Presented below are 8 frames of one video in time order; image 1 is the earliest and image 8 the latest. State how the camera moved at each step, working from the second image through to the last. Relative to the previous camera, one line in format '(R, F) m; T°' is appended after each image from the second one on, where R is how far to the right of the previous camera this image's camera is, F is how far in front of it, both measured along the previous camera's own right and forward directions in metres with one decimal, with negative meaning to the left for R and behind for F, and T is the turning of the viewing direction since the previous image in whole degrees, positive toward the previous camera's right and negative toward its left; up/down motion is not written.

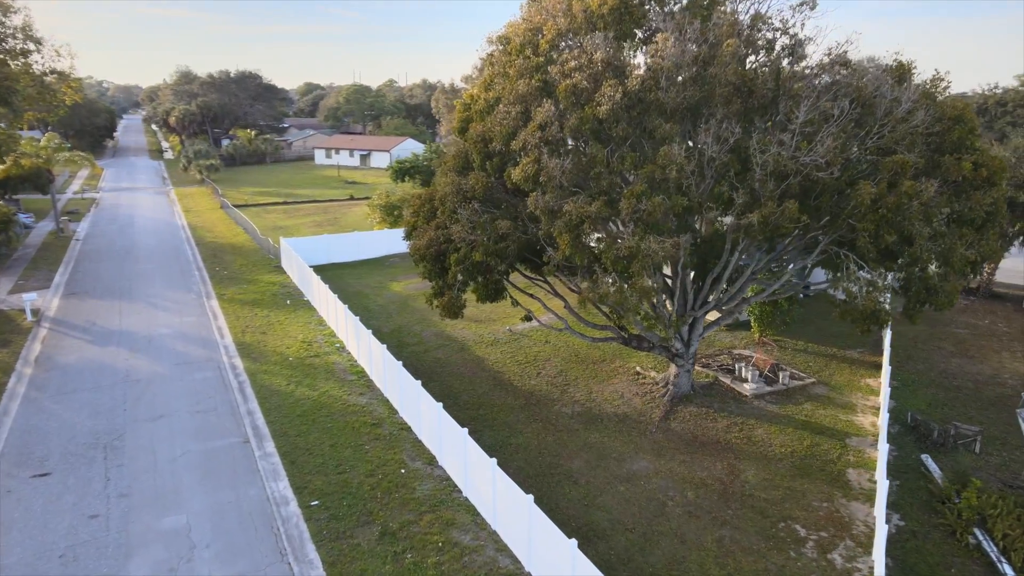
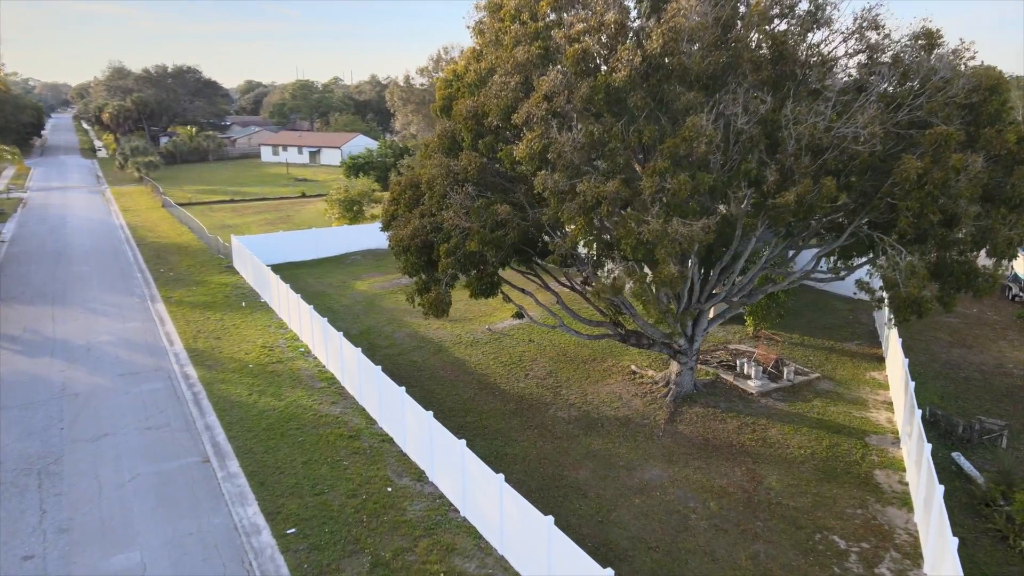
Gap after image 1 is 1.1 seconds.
(-0.8, +1.3) m; +4°
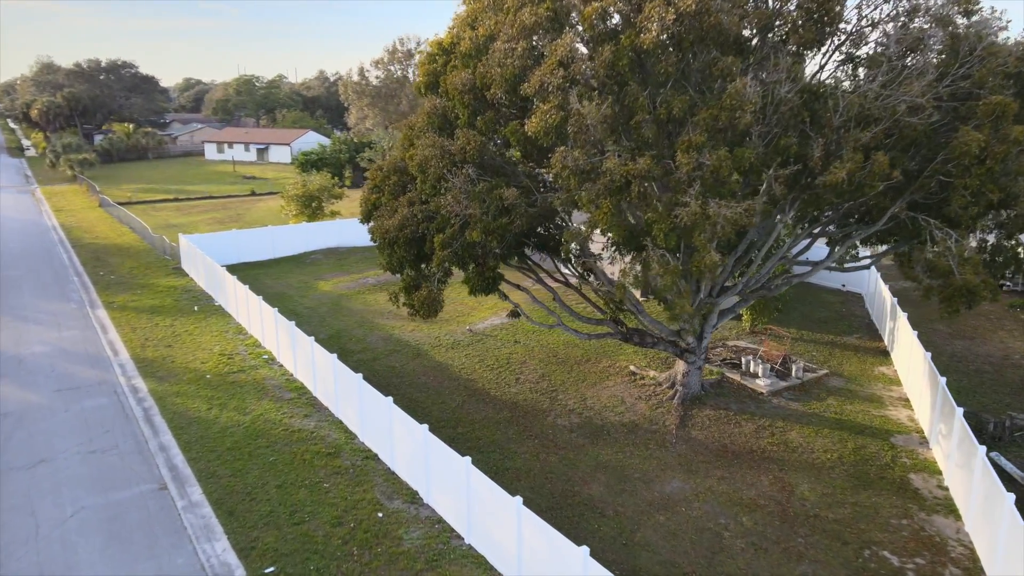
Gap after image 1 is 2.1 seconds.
(-0.8, +1.3) m; +4°
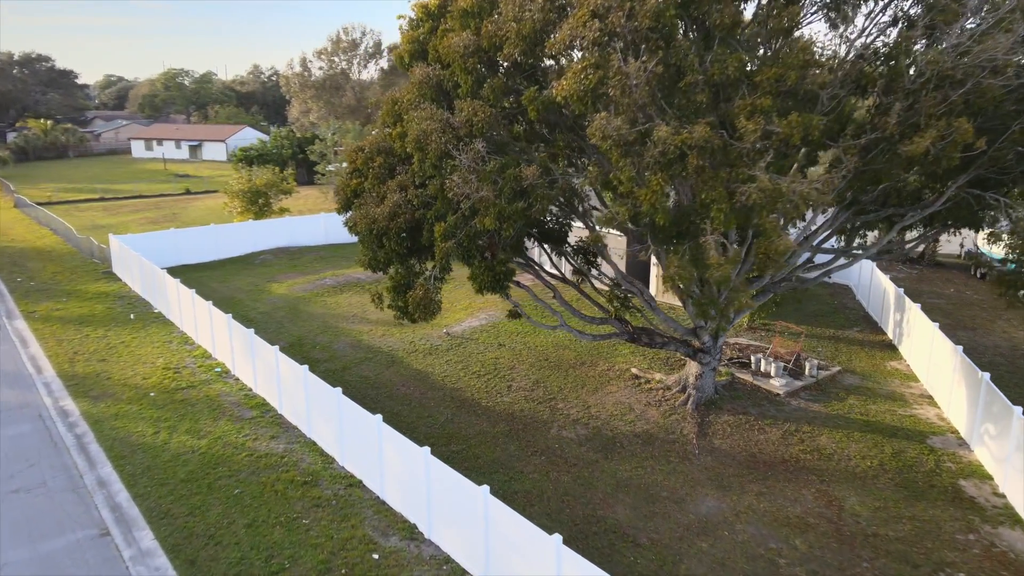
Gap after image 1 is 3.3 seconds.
(-0.9, +1.5) m; +5°
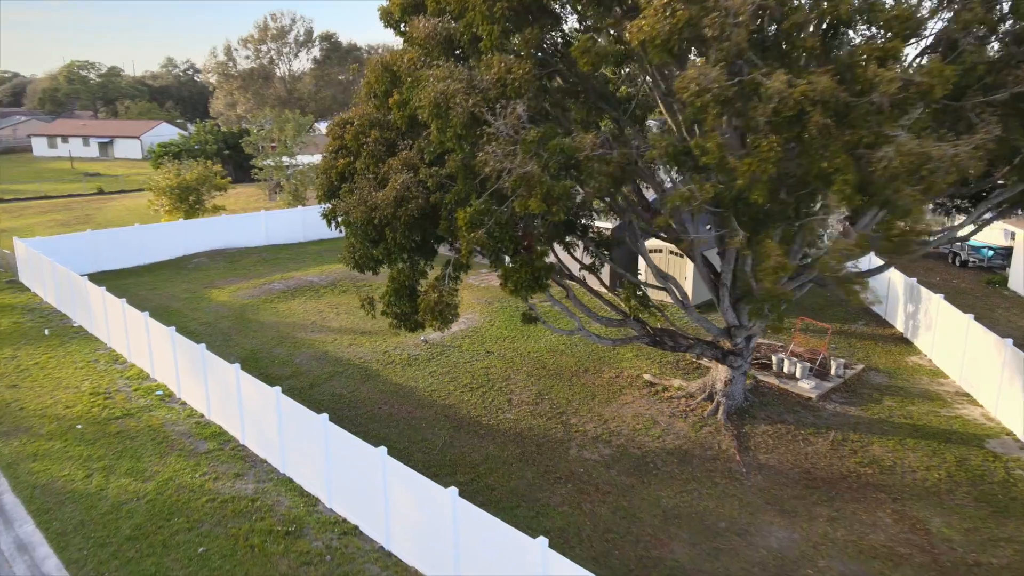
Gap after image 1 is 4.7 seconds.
(-1.1, +1.7) m; +6°
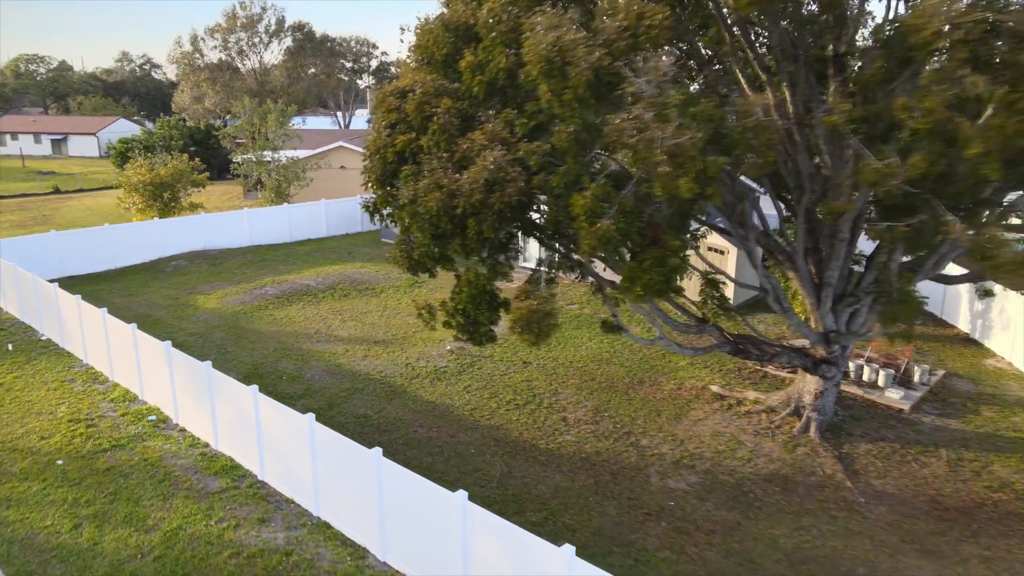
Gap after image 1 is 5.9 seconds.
(-1.3, +1.5) m; +3°
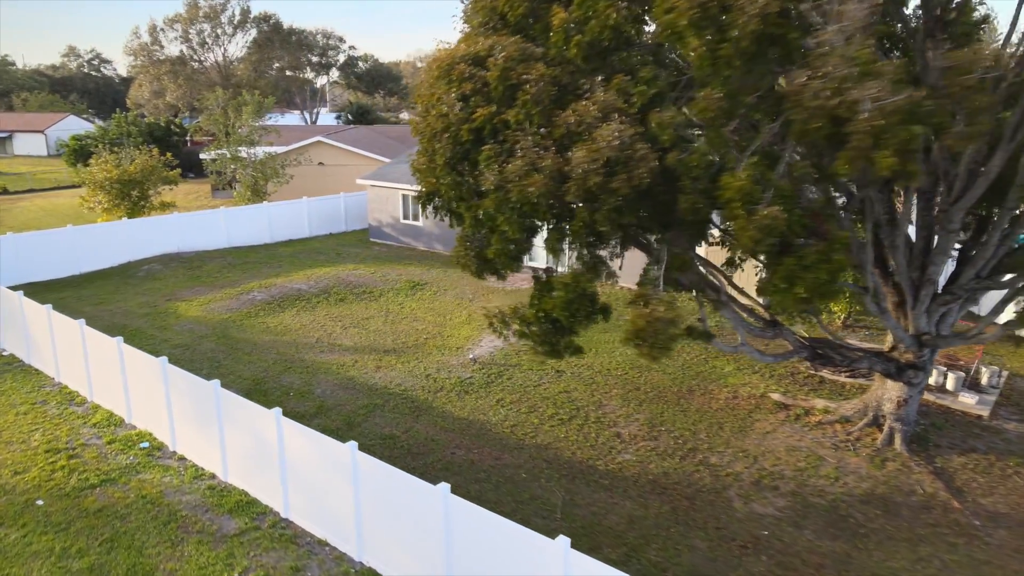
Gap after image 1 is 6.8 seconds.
(-1.1, +1.1) m; +3°
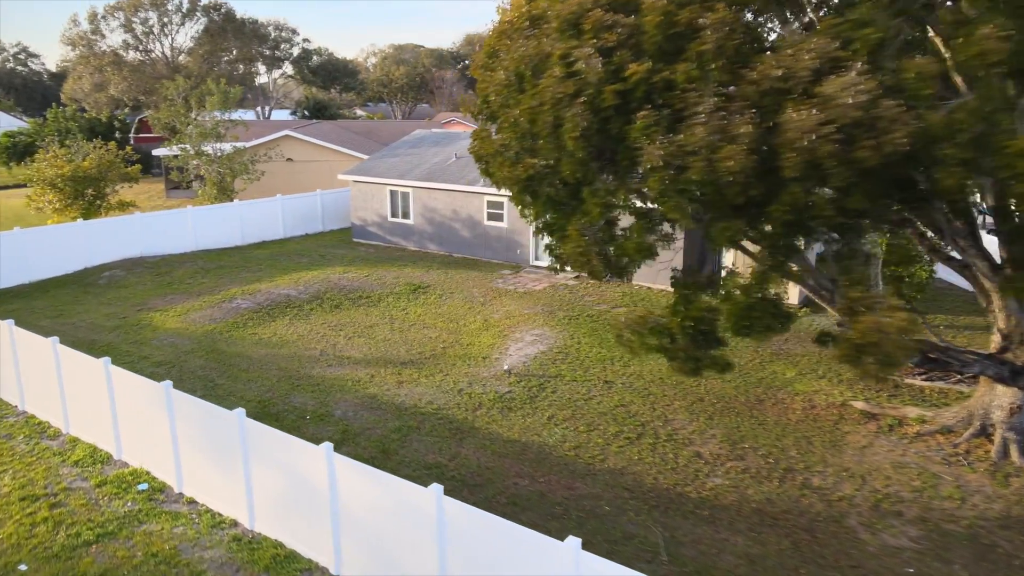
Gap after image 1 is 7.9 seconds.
(-1.3, +1.3) m; +4°
